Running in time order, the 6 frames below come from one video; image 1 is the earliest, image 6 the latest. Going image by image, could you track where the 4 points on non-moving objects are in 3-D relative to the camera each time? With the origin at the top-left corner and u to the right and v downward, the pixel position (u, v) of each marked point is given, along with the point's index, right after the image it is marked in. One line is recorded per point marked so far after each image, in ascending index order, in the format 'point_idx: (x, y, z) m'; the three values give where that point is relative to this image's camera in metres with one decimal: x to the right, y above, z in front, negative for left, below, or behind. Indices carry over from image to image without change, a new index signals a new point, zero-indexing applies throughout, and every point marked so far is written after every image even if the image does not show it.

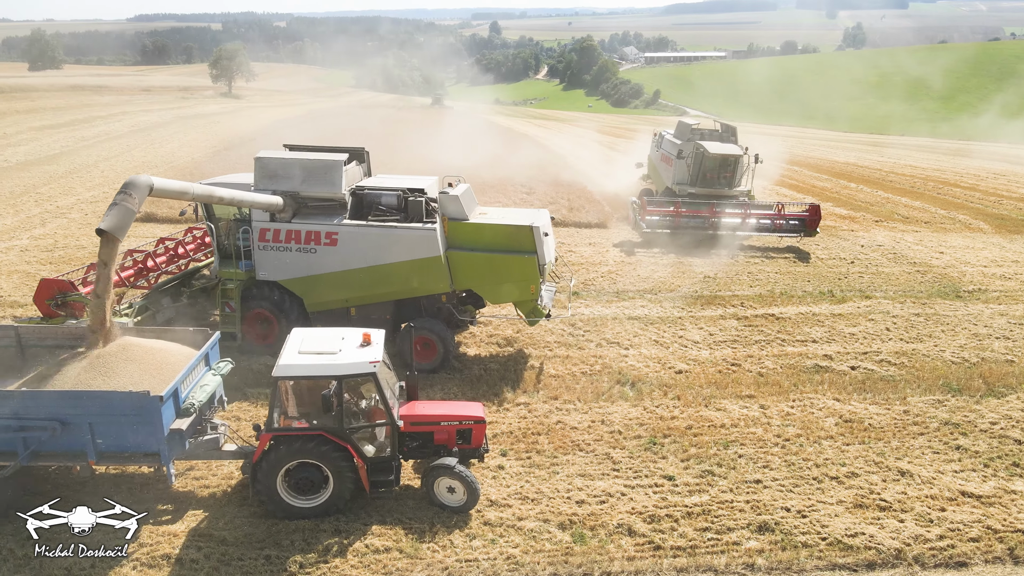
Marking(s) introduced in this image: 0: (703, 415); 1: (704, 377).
0: (+2.1, -1.4, +8.3) m
1: (+2.4, -1.1, +9.3) m
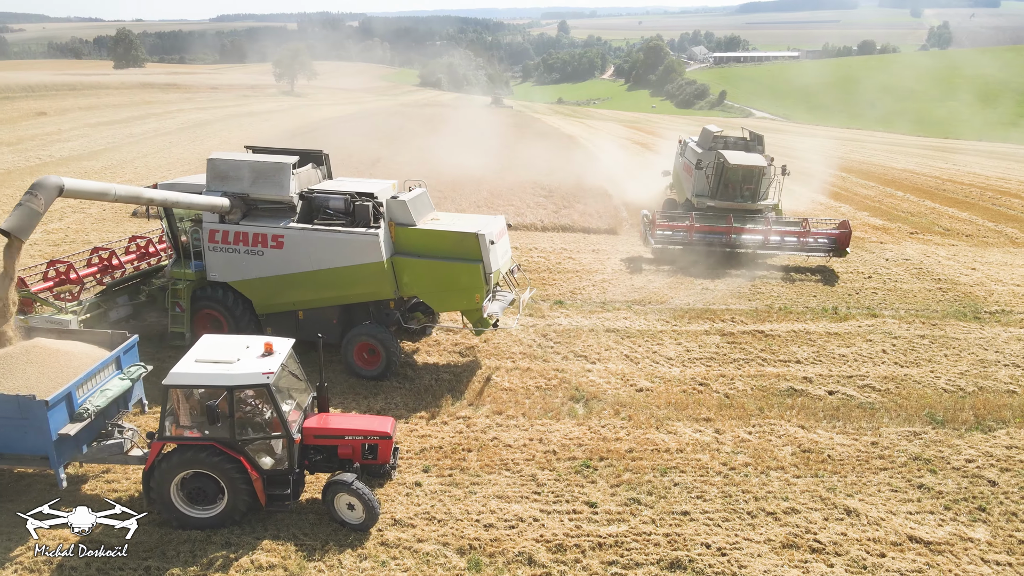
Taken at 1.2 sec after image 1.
0: (+1.4, -1.6, +7.9) m
1: (+1.8, -1.3, +8.9) m
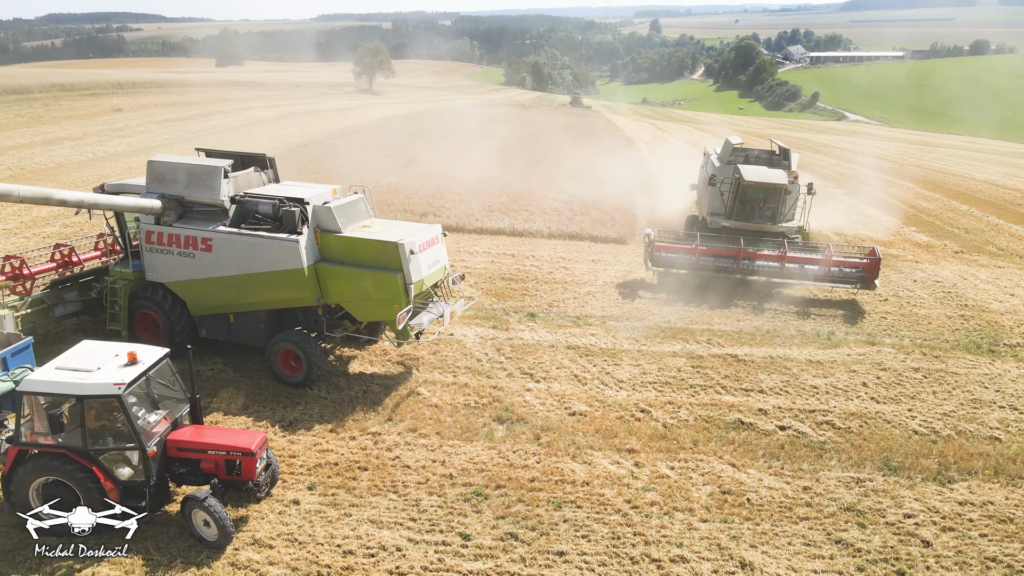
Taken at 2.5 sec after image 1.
0: (+0.4, -1.8, +7.5) m
1: (+0.9, -1.5, +8.4) m
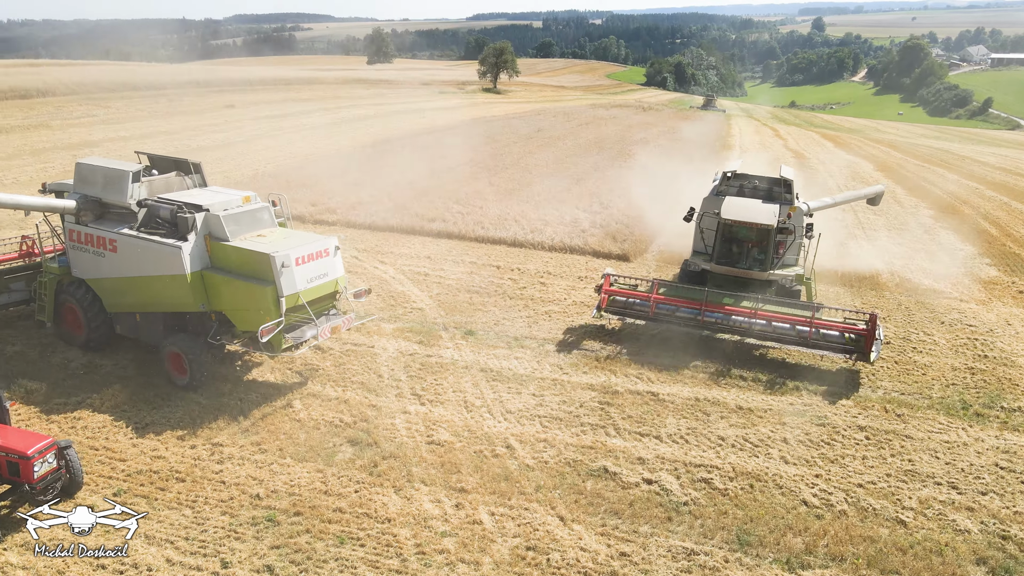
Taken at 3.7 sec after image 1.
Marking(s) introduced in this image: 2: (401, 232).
0: (-1.4, -2.0, +7.1) m
1: (-0.7, -1.8, +8.0) m
2: (-2.5, +1.2, +16.6) m
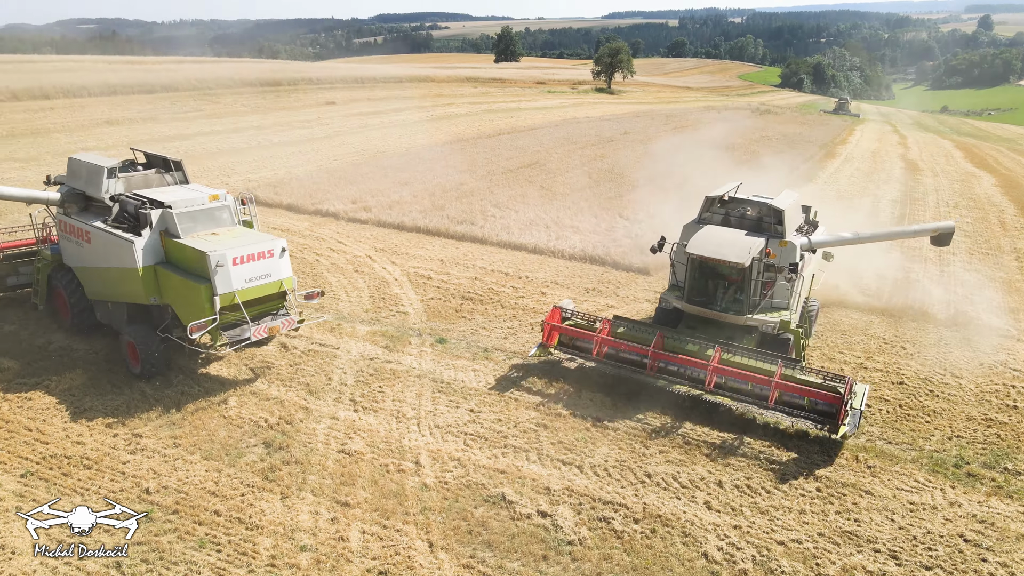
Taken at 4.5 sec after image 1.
0: (-2.5, -2.1, +7.2) m
1: (-1.7, -1.9, +7.9) m
2: (-1.9, +1.2, +16.7) m
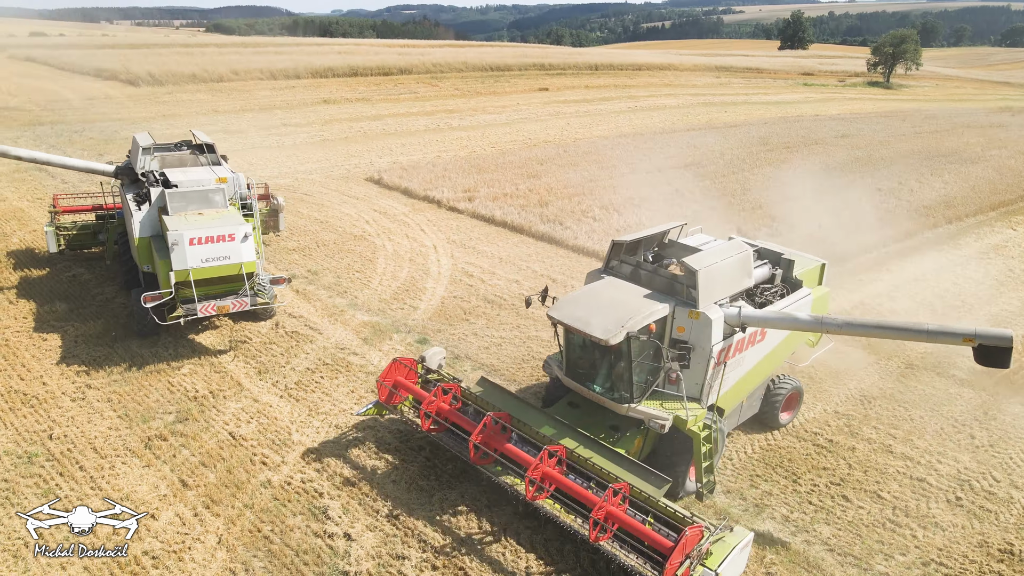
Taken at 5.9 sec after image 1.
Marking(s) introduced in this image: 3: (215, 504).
0: (-4.2, -1.9, +7.8) m
1: (-3.2, -1.8, +8.3) m
2: (0.0, +1.3, +16.5) m
3: (-2.9, -2.1, +7.3) m
